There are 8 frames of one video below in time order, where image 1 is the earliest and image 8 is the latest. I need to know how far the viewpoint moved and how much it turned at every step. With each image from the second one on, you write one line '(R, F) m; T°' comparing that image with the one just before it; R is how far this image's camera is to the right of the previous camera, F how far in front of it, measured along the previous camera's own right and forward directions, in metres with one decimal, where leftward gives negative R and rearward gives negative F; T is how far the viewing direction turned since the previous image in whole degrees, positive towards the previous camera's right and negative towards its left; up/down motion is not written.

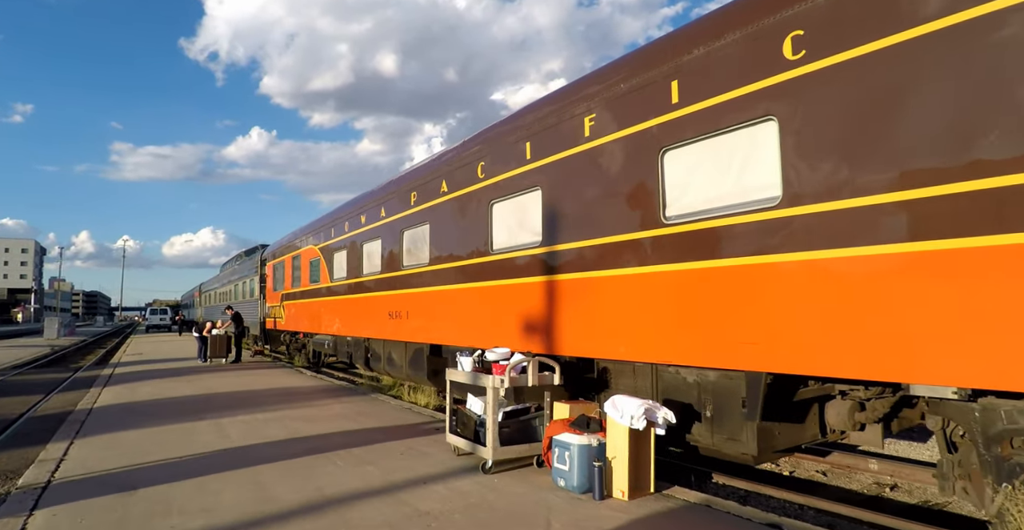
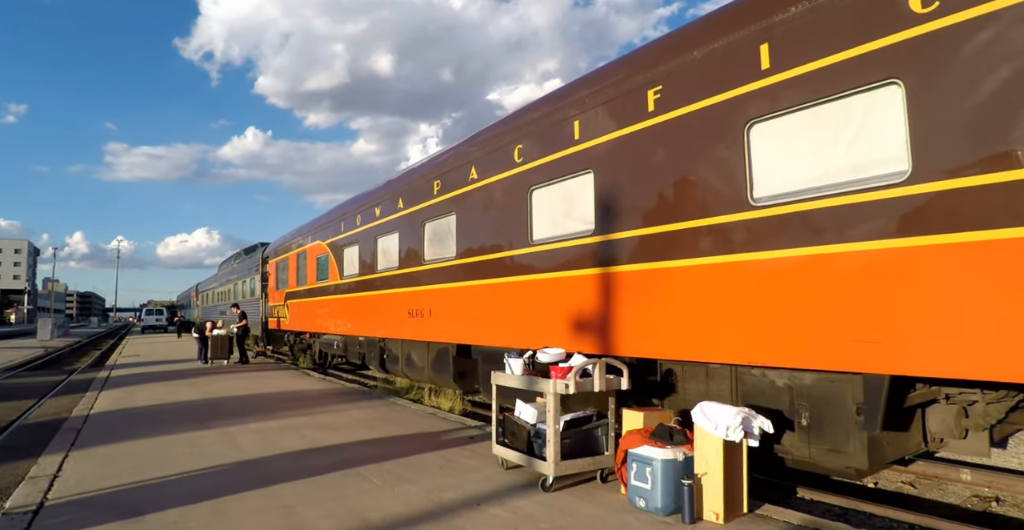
(-0.5, +0.6) m; 0°
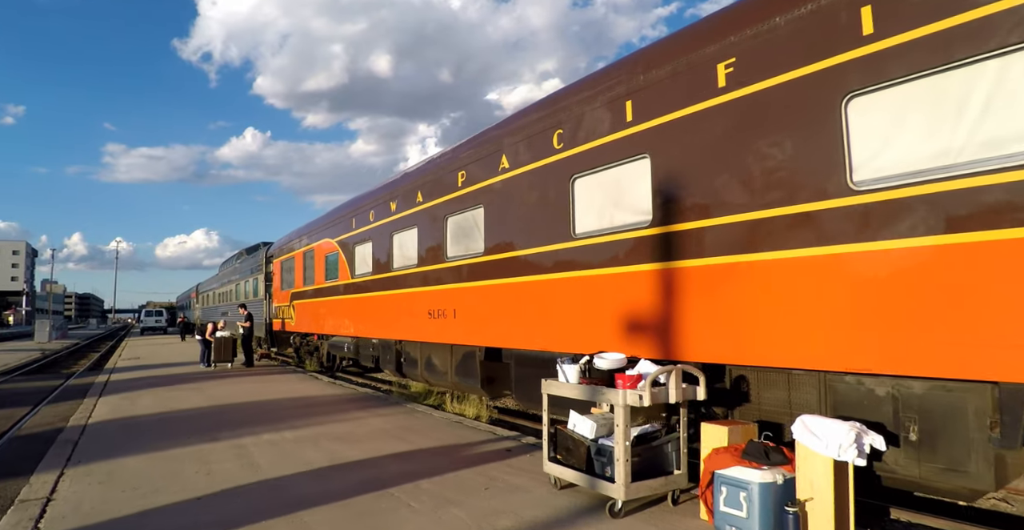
(-0.4, +0.5) m; 0°
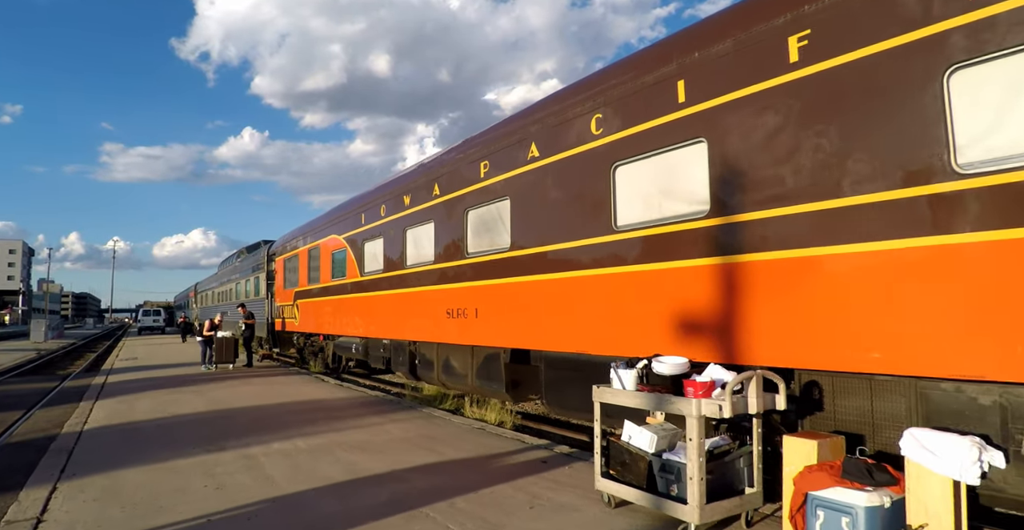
(-0.3, +0.4) m; 0°
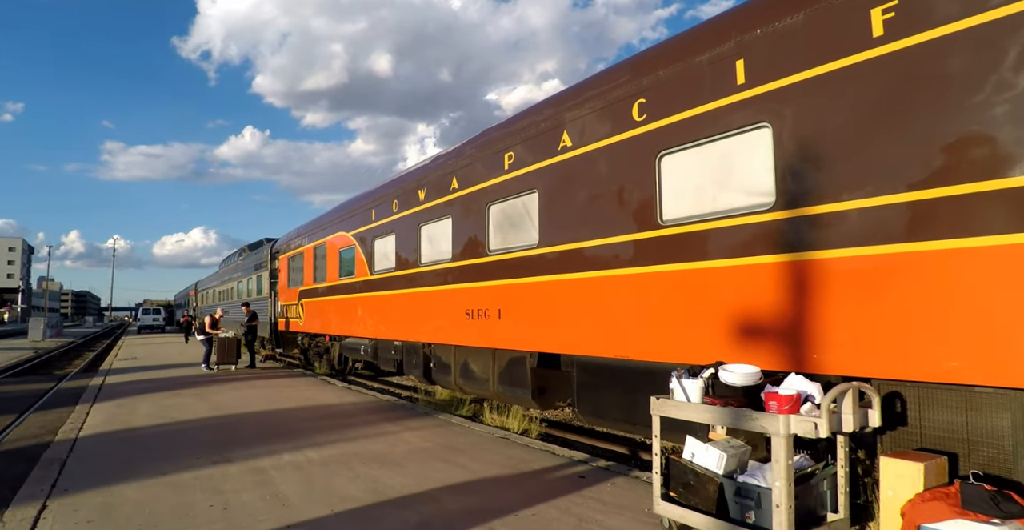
(-0.3, +0.4) m; 0°
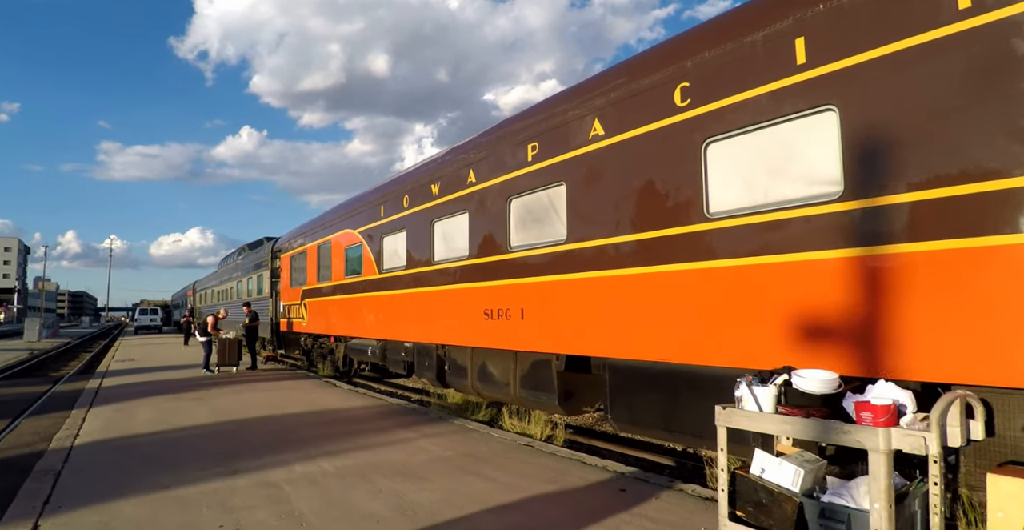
(-0.2, +0.3) m; 0°
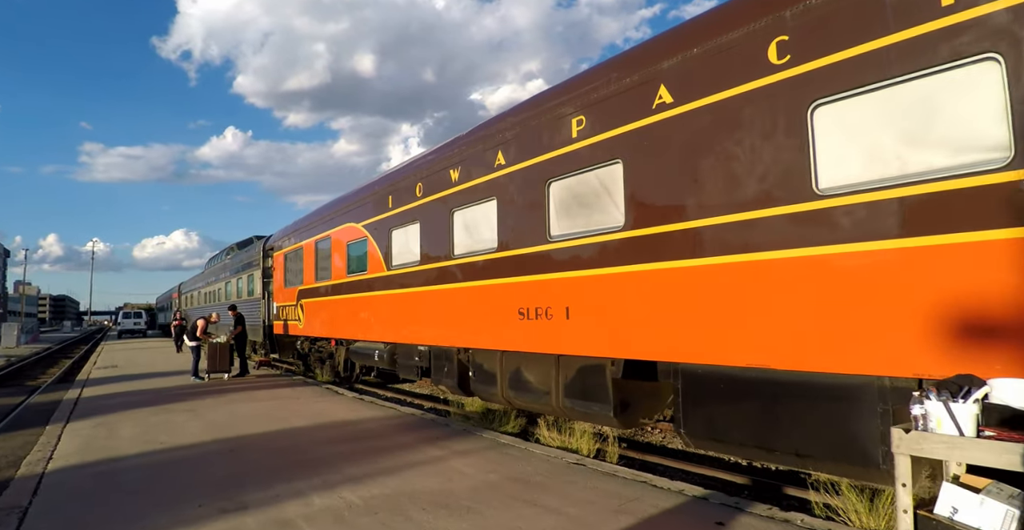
(-0.5, +0.7) m; +1°
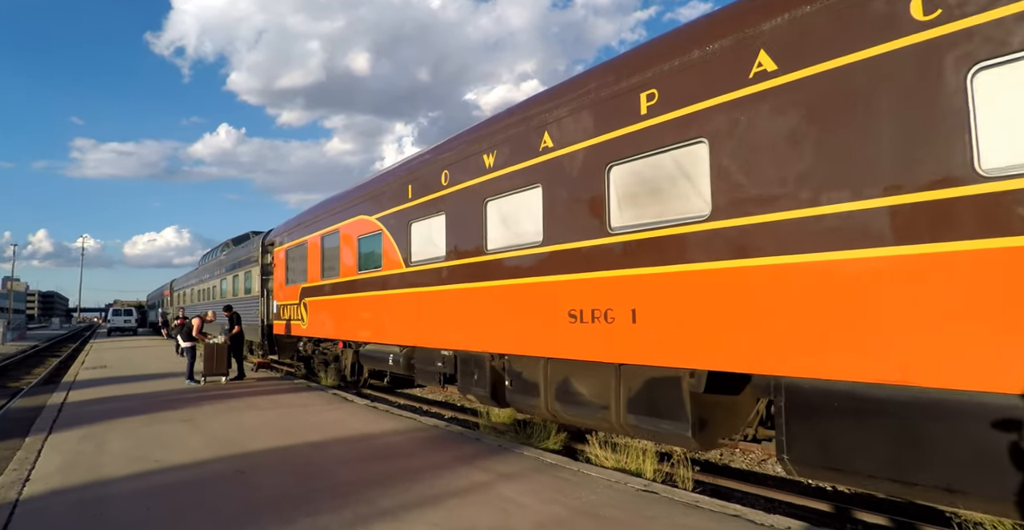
(-0.5, +0.6) m; +1°
